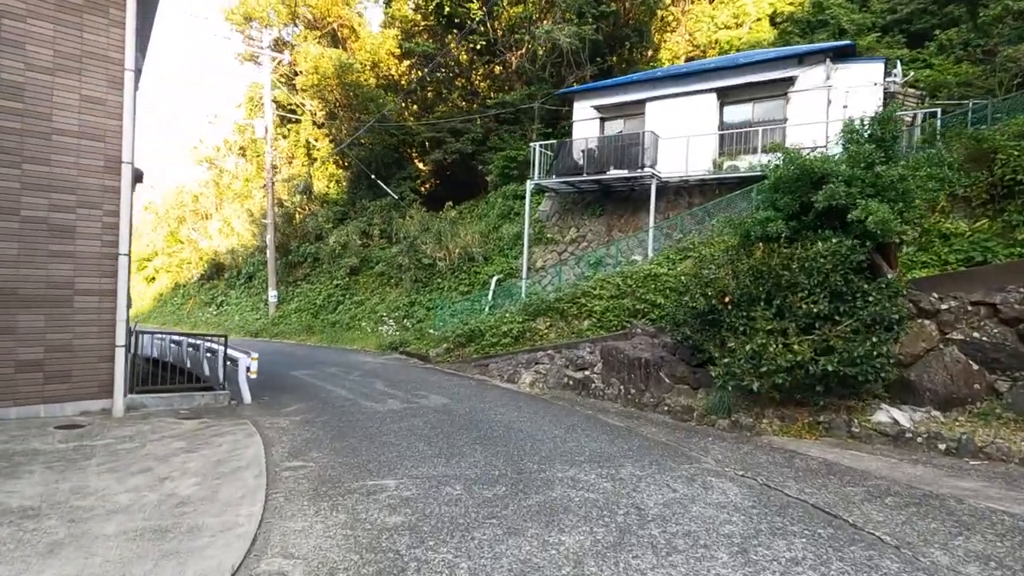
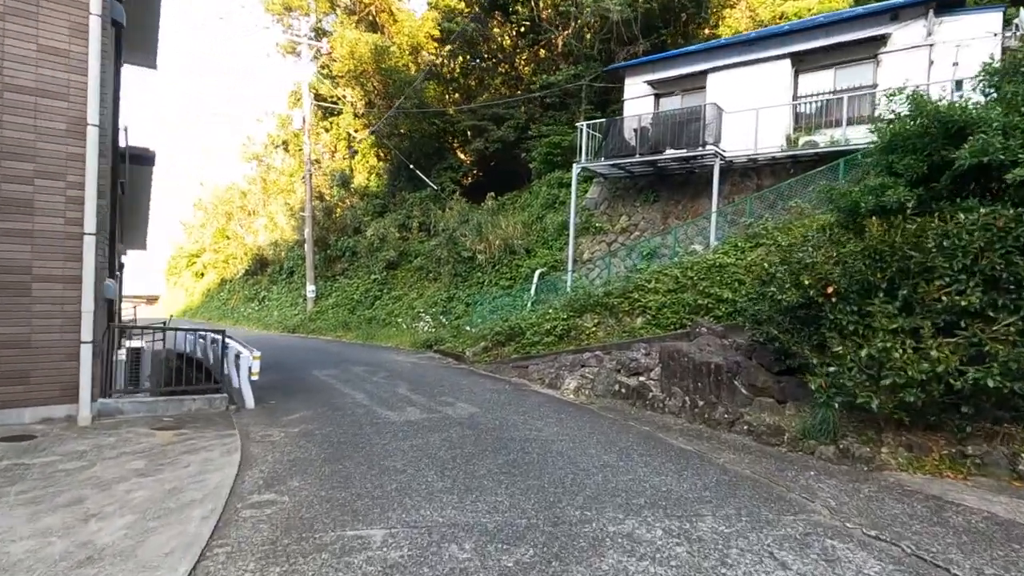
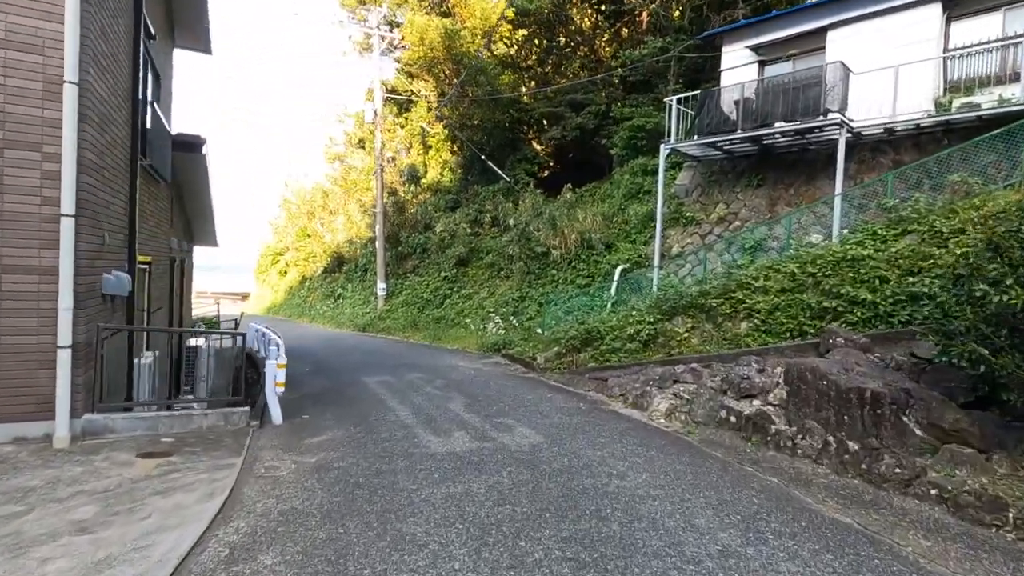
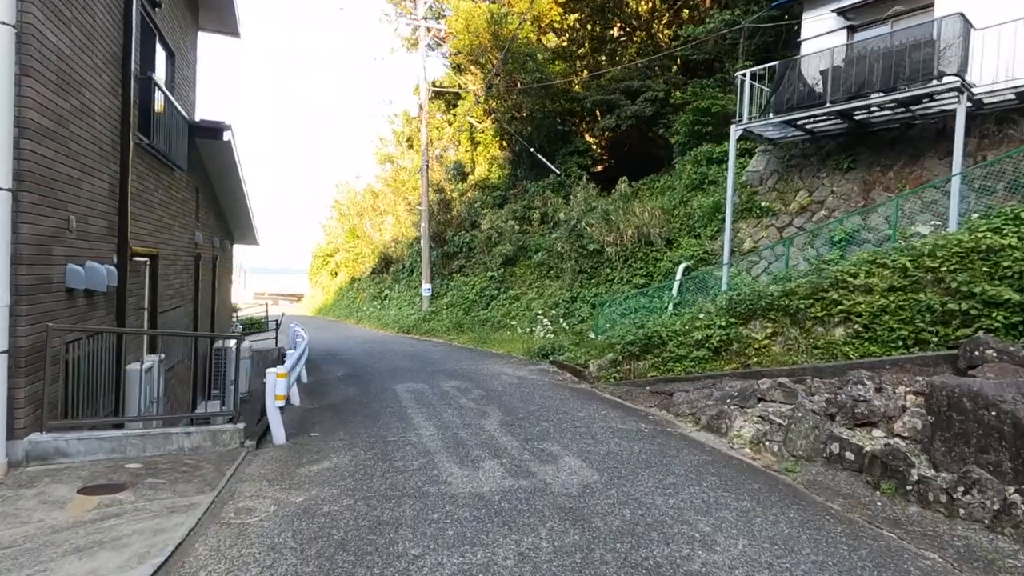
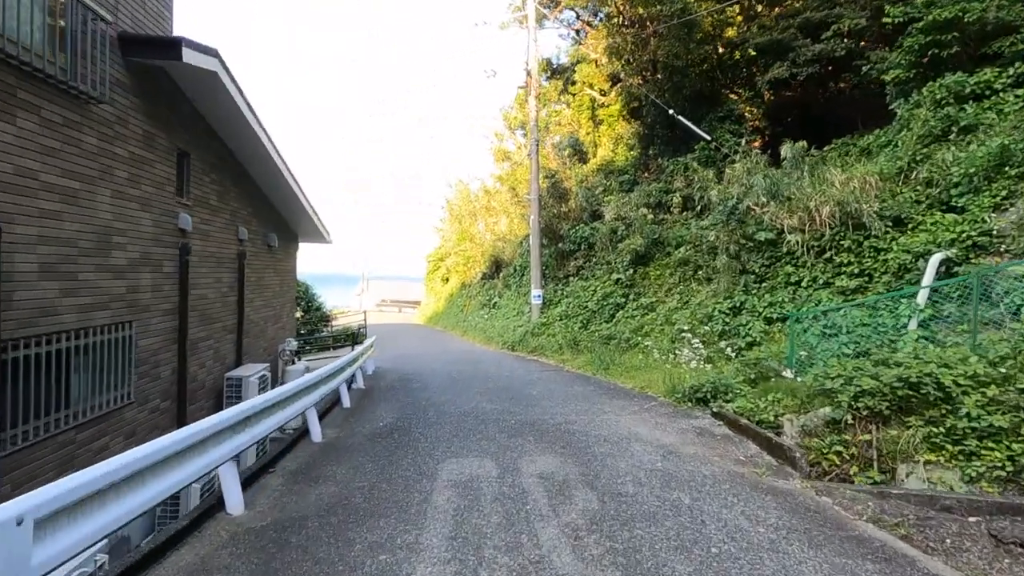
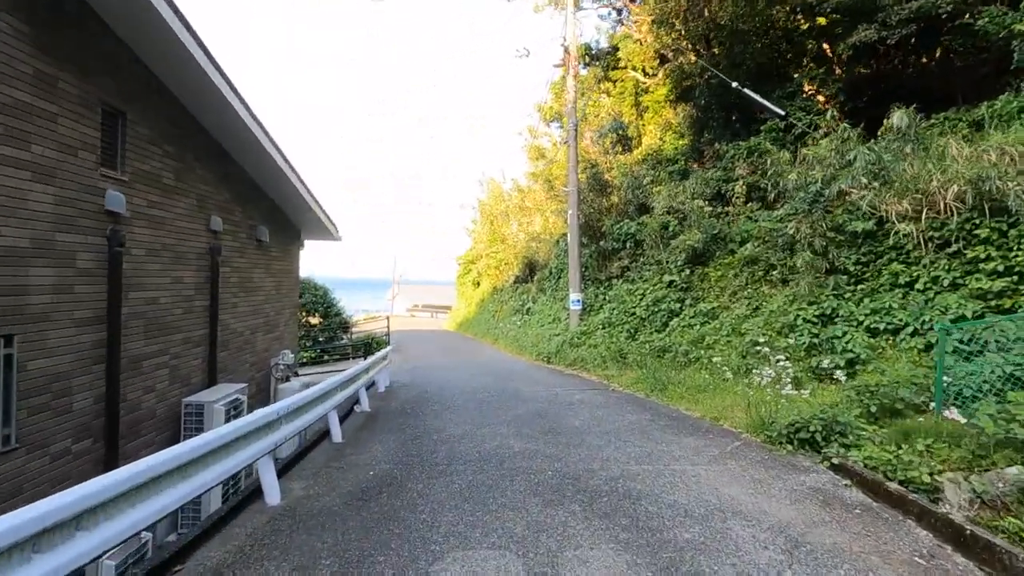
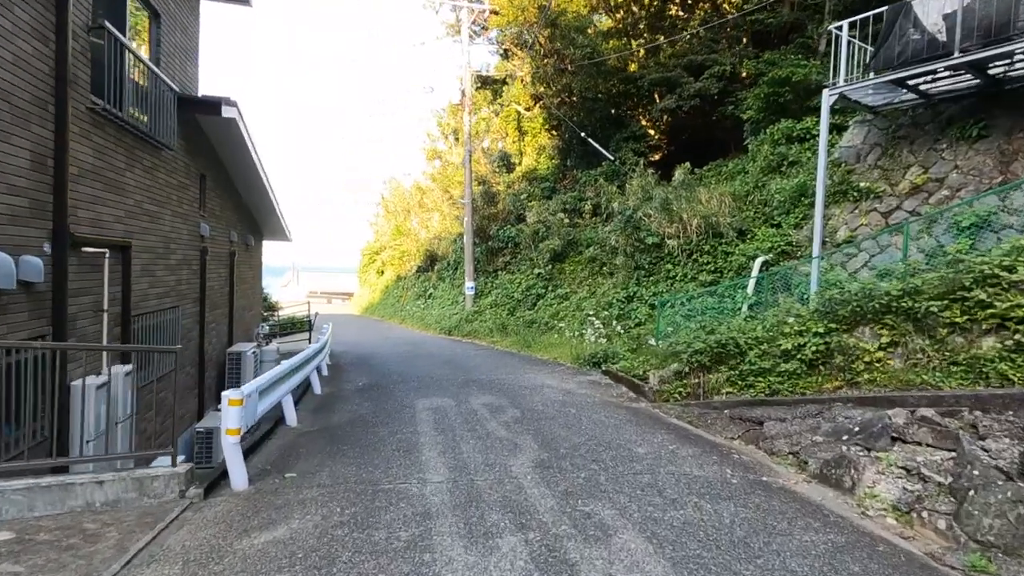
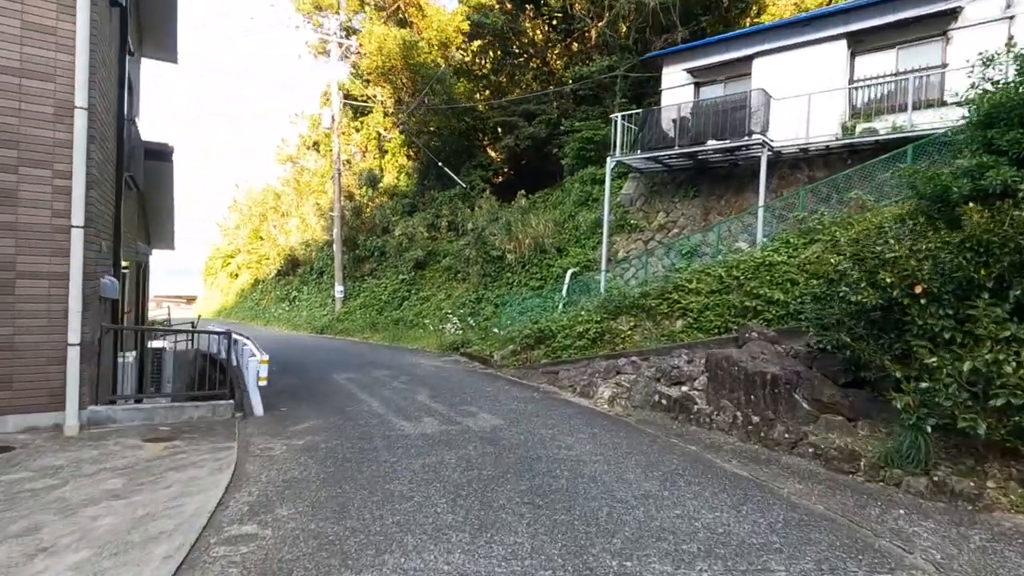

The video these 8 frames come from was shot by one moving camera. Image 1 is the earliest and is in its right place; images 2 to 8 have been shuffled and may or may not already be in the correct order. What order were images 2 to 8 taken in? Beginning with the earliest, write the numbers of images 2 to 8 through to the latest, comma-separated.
2, 8, 3, 4, 7, 5, 6
